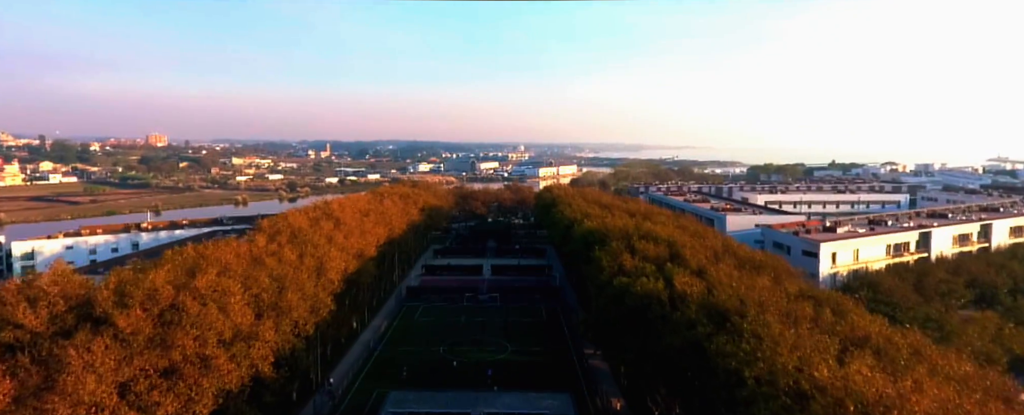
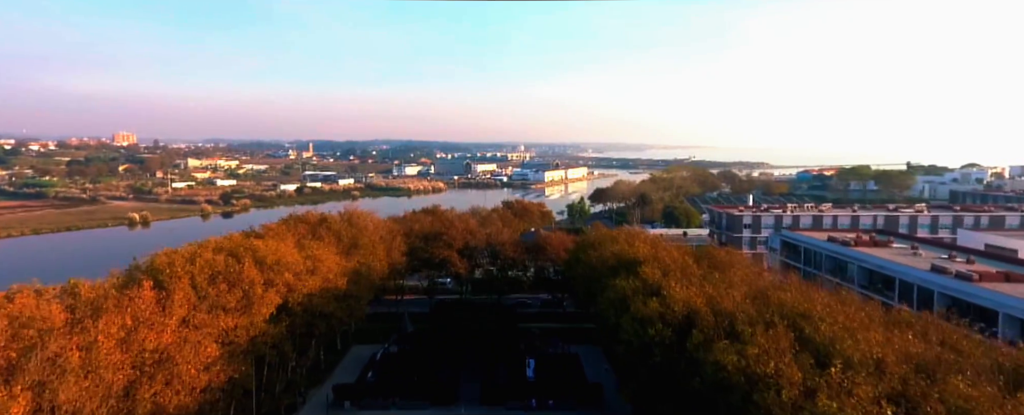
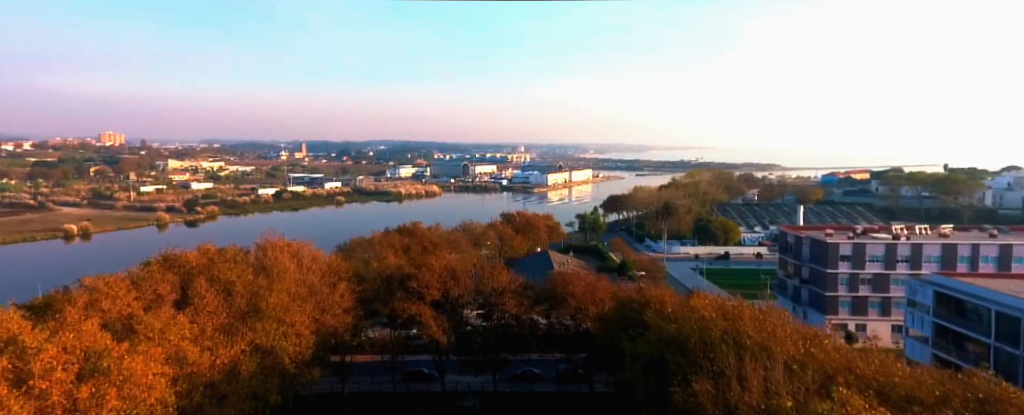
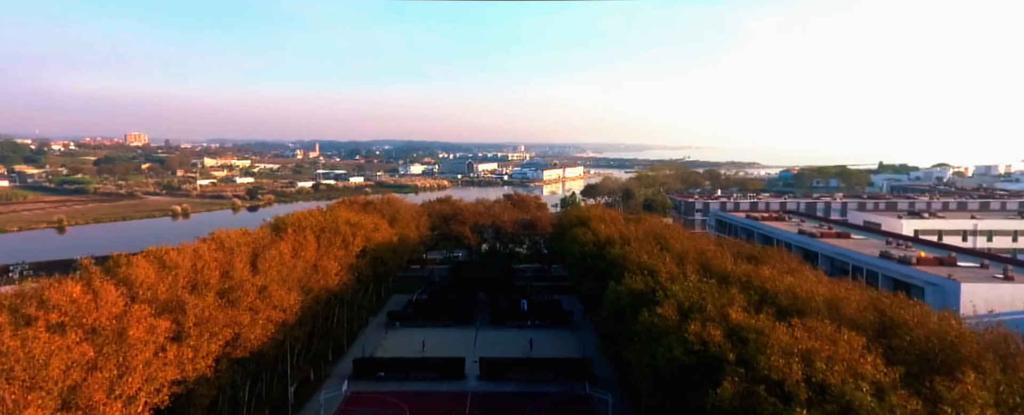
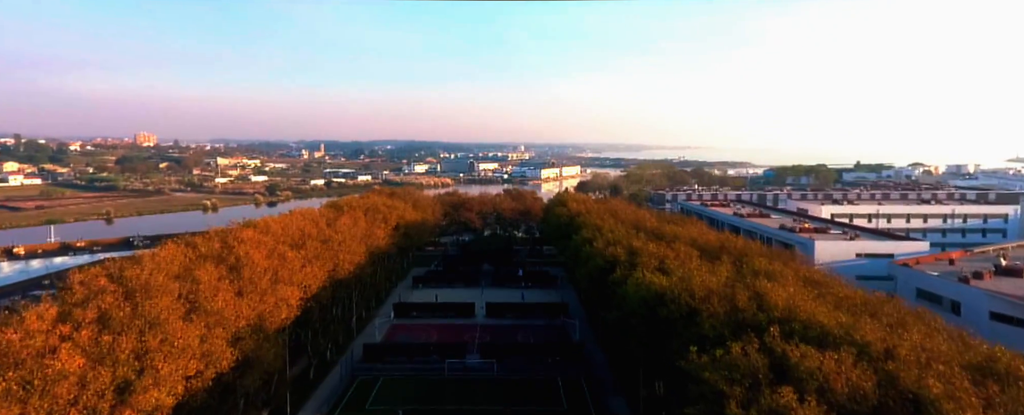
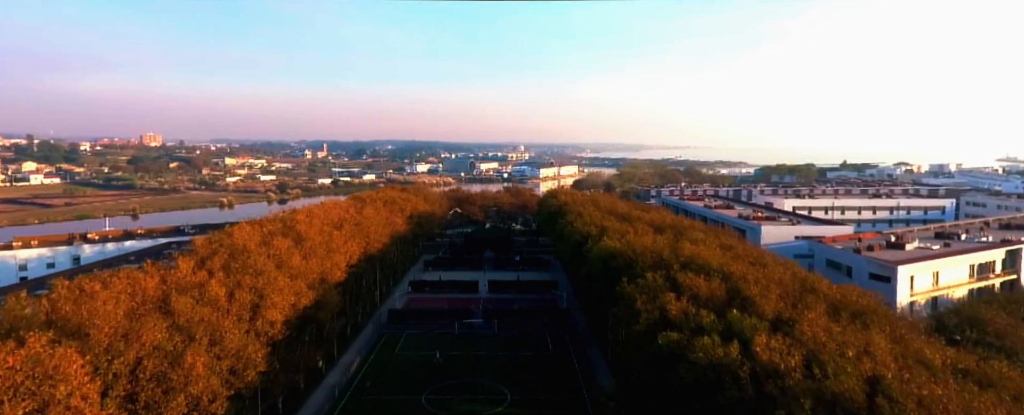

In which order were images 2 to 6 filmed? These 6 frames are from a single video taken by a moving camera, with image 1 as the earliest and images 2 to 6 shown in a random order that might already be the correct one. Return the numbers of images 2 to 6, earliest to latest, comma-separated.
6, 5, 4, 2, 3
